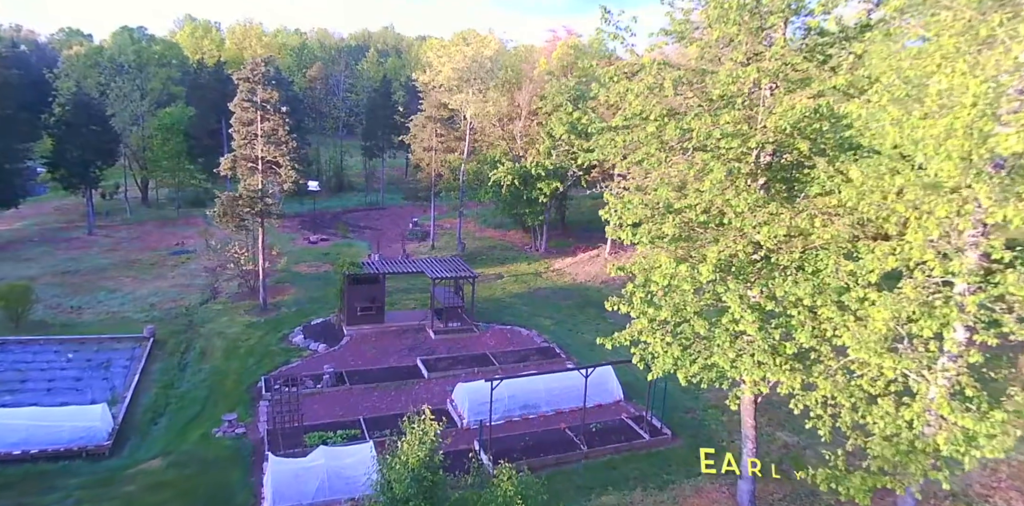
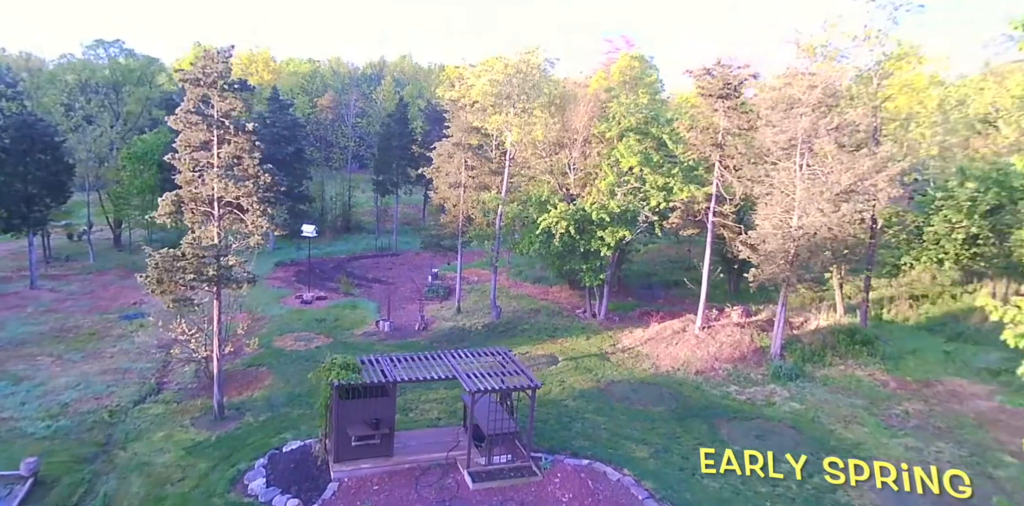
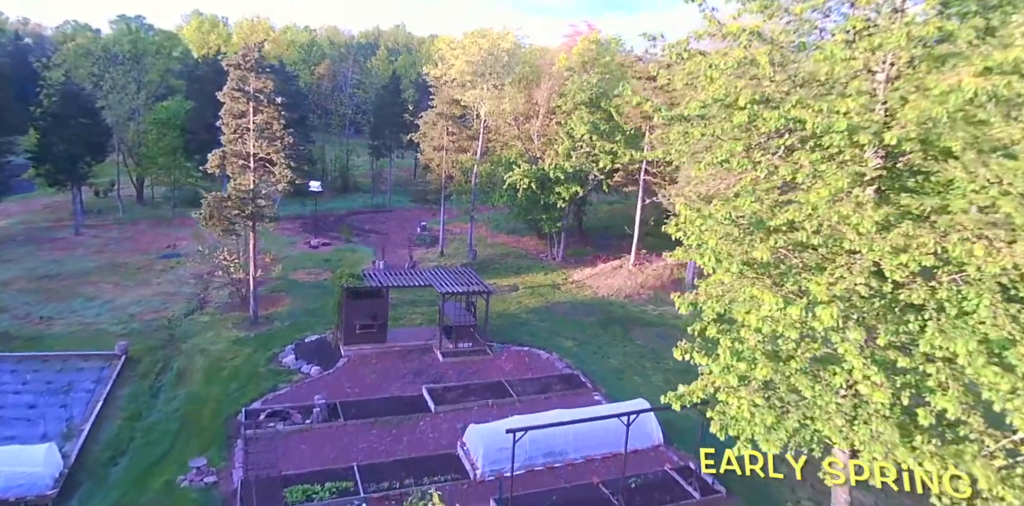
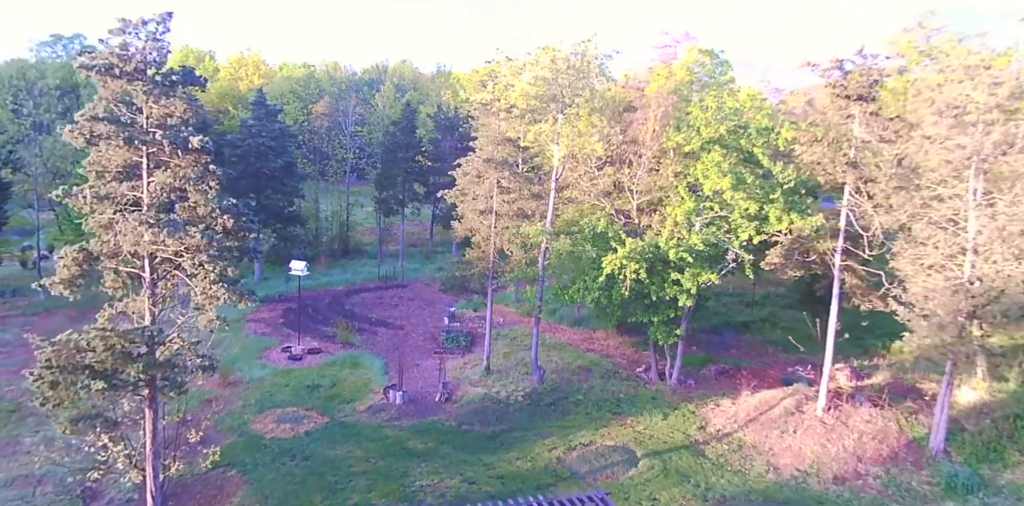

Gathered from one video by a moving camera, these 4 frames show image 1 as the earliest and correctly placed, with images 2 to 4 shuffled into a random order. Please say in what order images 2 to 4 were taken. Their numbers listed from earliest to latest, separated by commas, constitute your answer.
3, 2, 4
